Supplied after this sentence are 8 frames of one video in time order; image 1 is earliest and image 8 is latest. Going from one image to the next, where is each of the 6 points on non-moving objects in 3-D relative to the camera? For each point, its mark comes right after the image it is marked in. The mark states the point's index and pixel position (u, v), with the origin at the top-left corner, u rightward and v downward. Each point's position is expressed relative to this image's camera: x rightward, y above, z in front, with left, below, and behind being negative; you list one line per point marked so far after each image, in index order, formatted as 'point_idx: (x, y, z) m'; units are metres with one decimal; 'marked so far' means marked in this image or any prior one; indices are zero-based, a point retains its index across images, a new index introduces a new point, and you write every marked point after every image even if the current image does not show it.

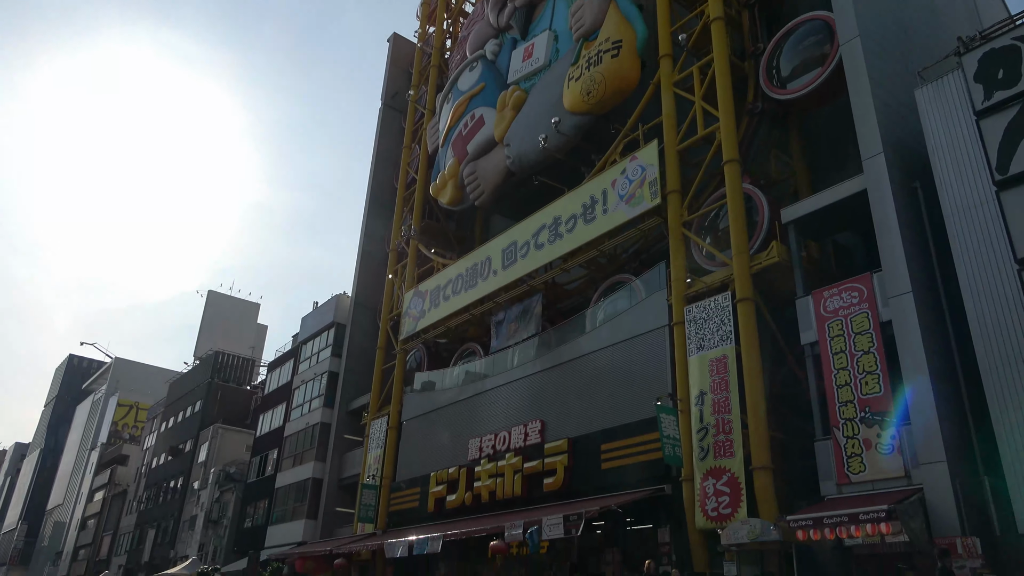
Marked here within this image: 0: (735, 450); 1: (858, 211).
0: (+5.0, -3.6, +16.7) m
1: (+8.7, +1.9, +18.6) m
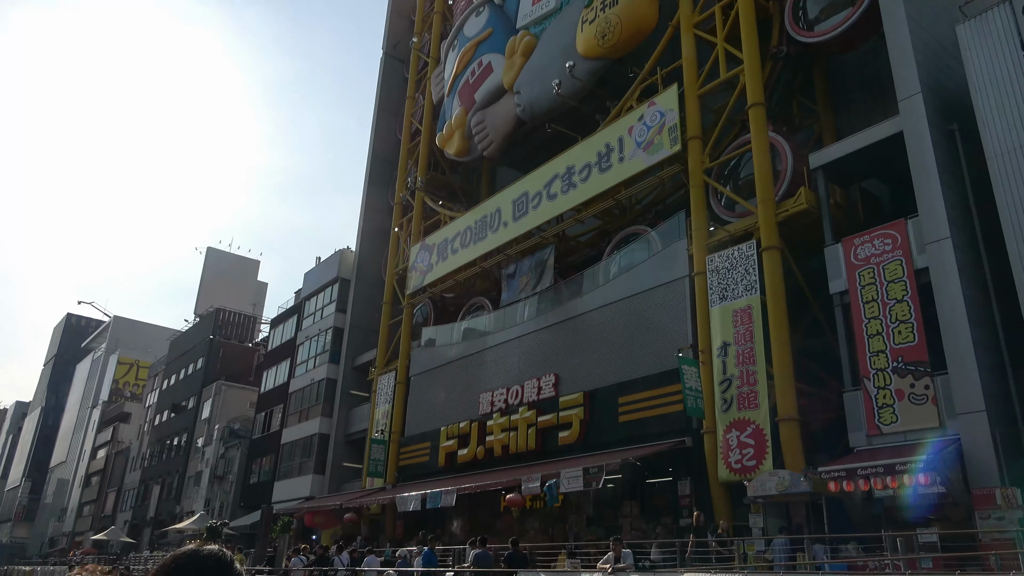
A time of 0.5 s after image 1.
0: (+5.4, -2.5, +16.4) m
1: (+9.1, +3.2, +18.0) m
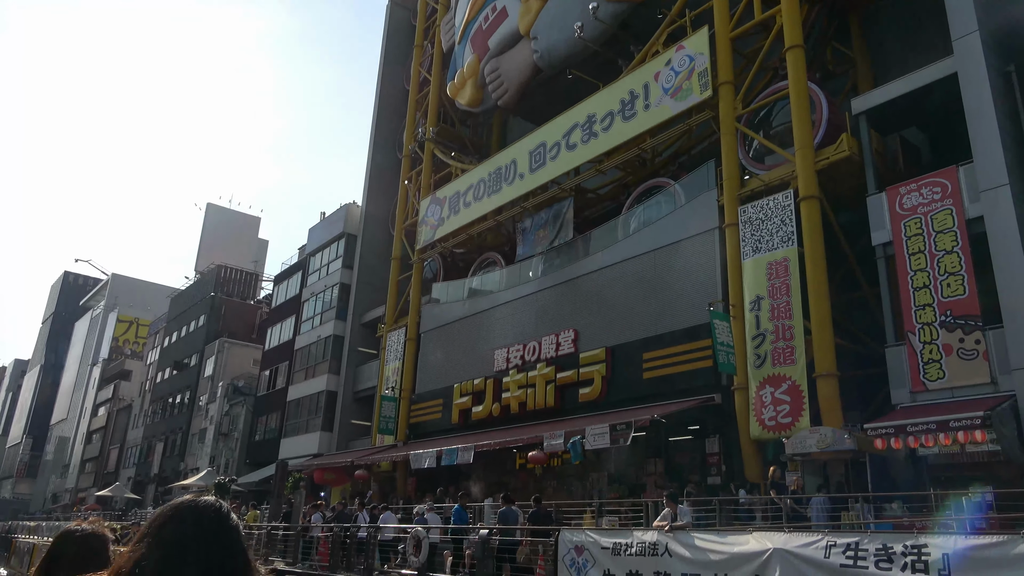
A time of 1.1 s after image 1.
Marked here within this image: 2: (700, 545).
0: (+6.0, -1.5, +15.7) m
1: (+9.7, +4.3, +17.1) m
2: (+2.0, -2.8, +8.3) m
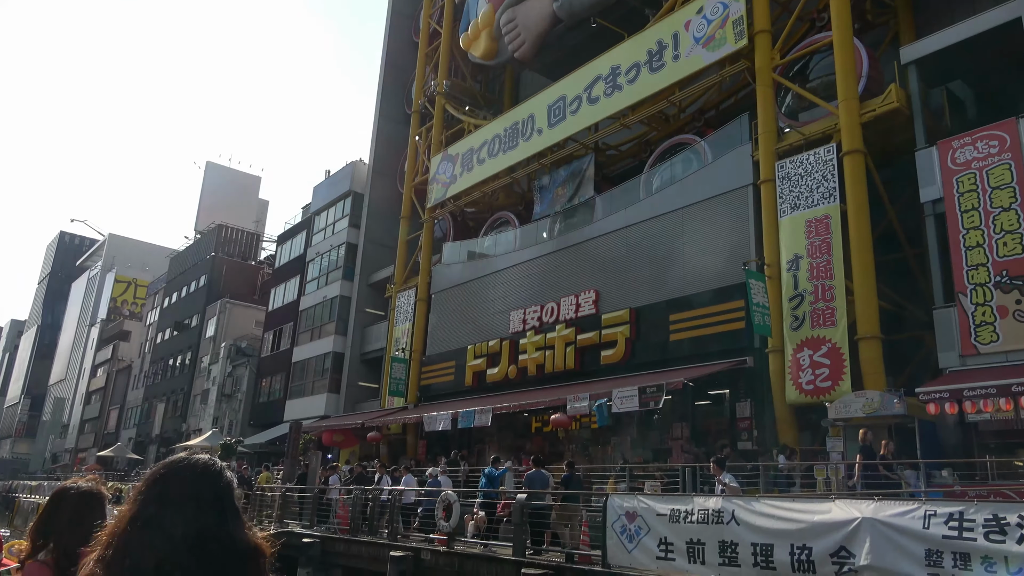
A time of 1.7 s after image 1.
0: (+6.6, -0.6, +15.0) m
1: (+10.3, +5.1, +16.2) m
2: (+2.6, -2.3, +7.7) m
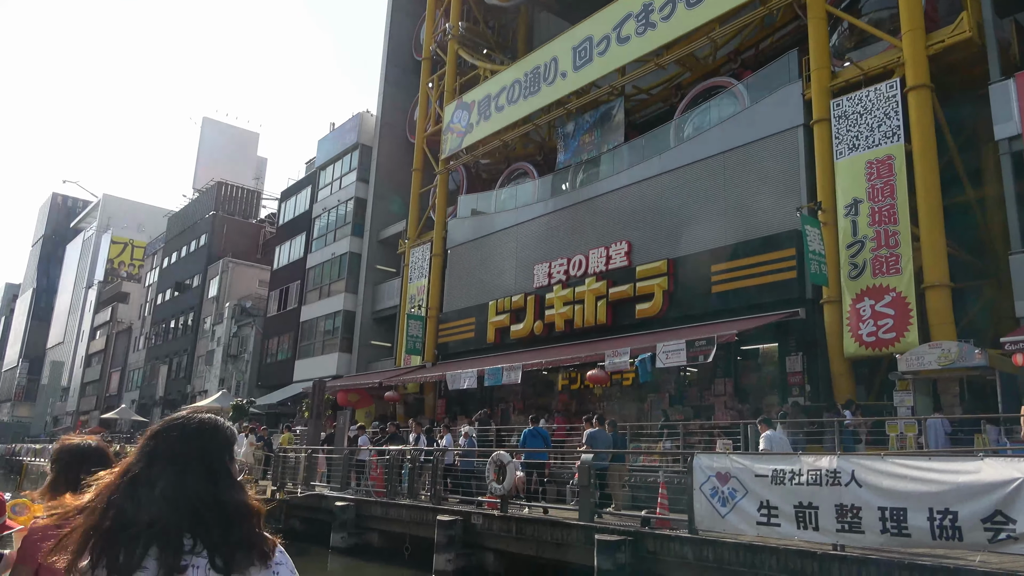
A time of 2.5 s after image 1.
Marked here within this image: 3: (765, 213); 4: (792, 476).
0: (+7.4, +0.4, +14.1) m
1: (+11.1, +6.2, +14.9) m
2: (+3.5, -1.6, +6.8) m
3: (+5.8, +1.7, +17.1) m
4: (+2.8, -1.9, +7.5) m
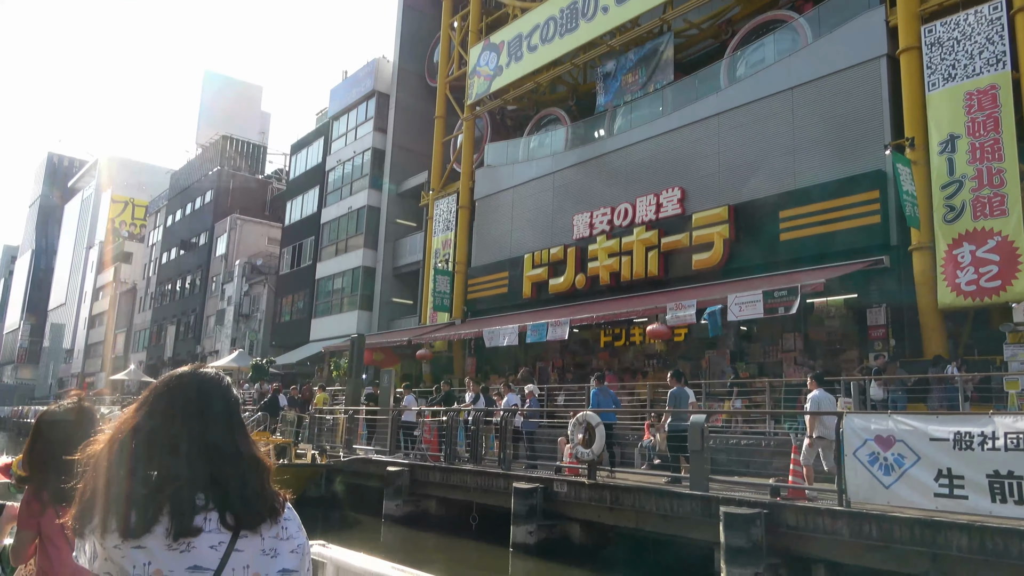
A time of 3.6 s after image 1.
0: (+8.5, +1.4, +12.7) m
1: (+12.2, +7.2, +13.3) m
2: (+4.6, -1.1, +5.5) m
3: (+6.9, +2.8, +15.7) m
4: (+4.0, -1.3, +6.3) m
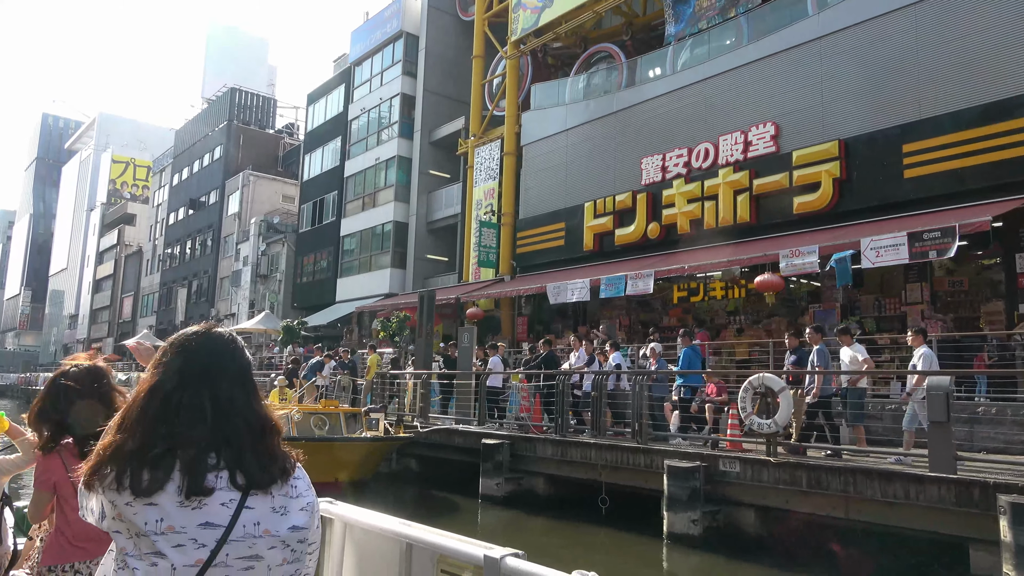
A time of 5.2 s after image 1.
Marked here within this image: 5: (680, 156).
0: (+10.1, +2.3, +10.8) m
1: (+13.8, +8.2, +11.0) m
2: (+6.3, -0.5, +3.7) m
3: (+8.6, +3.9, +13.7) m
4: (+5.6, -0.7, +4.4) m
5: (+4.2, +3.3, +18.5) m
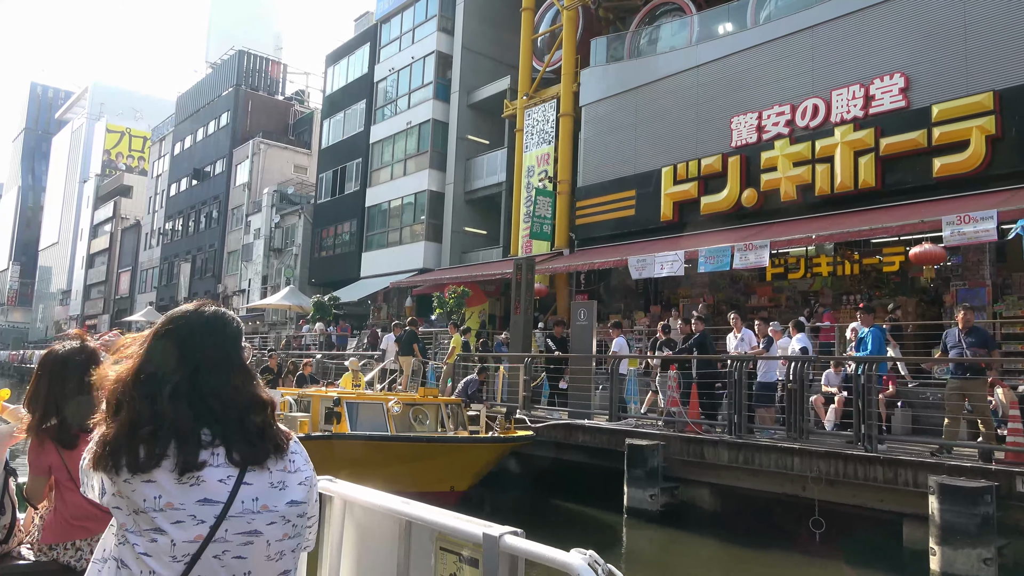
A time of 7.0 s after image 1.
0: (+12.0, +2.6, +8.7) m
1: (+15.7, +8.5, +8.9) m
2: (+8.2, -0.4, +1.7) m
3: (+10.4, +4.3, +11.6) m
4: (+7.5, -0.5, +2.4) m
5: (+5.9, +3.8, +16.4) m
